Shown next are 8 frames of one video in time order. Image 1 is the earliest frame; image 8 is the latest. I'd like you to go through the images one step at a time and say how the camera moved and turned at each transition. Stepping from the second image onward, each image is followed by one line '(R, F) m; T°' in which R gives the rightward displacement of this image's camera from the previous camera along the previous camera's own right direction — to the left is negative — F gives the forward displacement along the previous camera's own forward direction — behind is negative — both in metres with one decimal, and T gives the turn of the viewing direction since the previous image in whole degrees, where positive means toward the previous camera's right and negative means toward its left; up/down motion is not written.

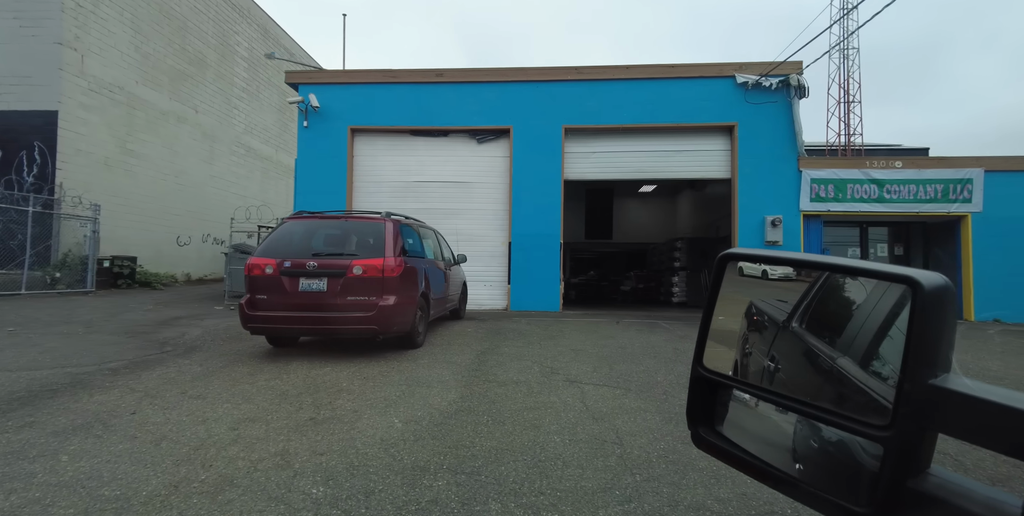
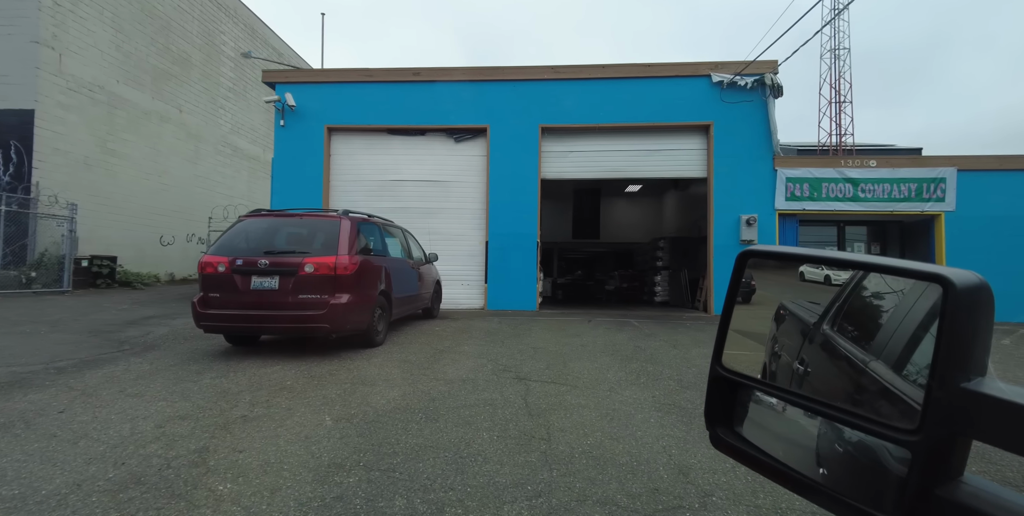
(+0.6, 0.0) m; 0°
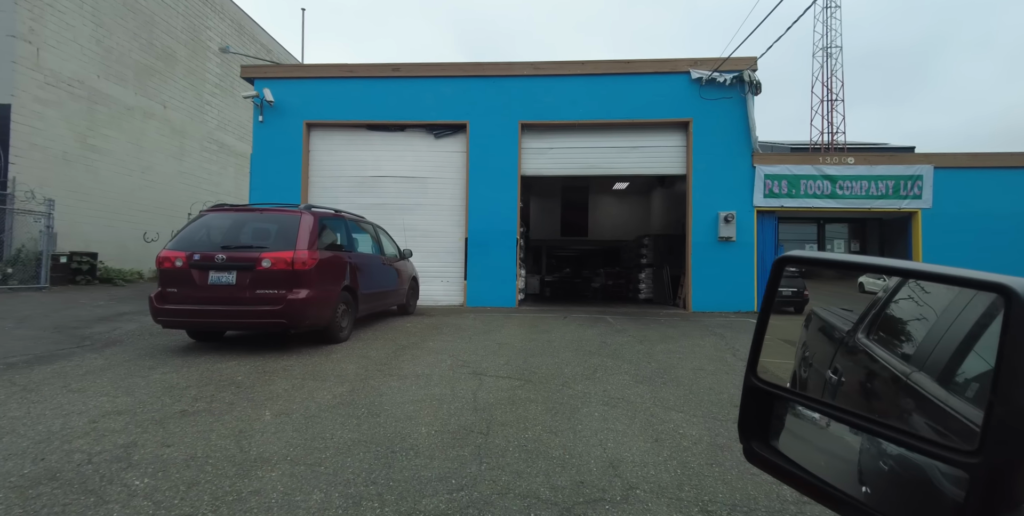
(+0.5, 0.0) m; 0°
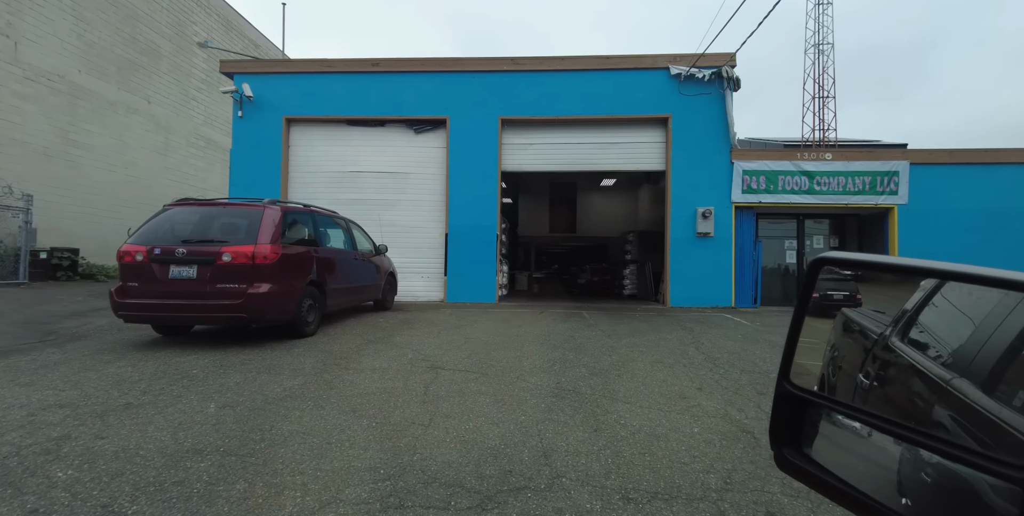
(+0.5, 0.0) m; 0°
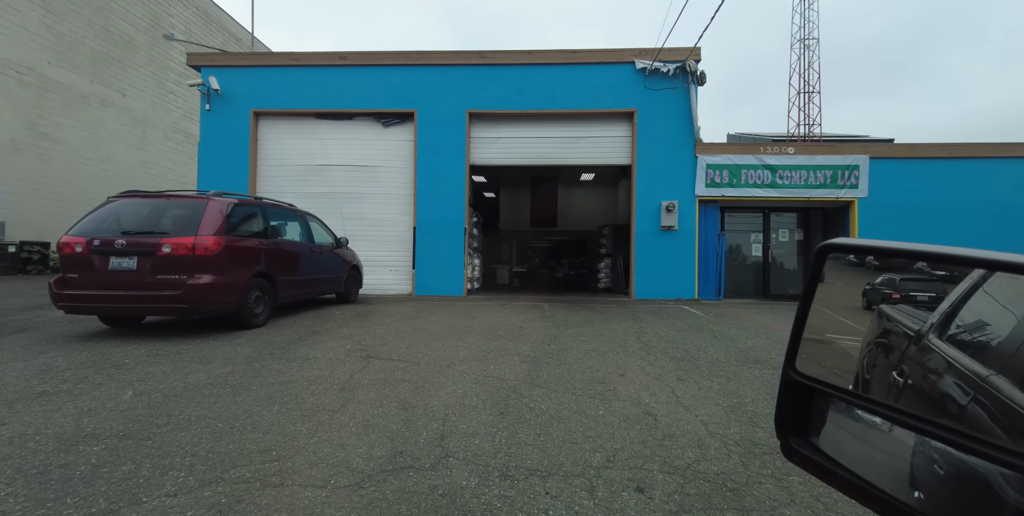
(+0.8, -0.1) m; +1°
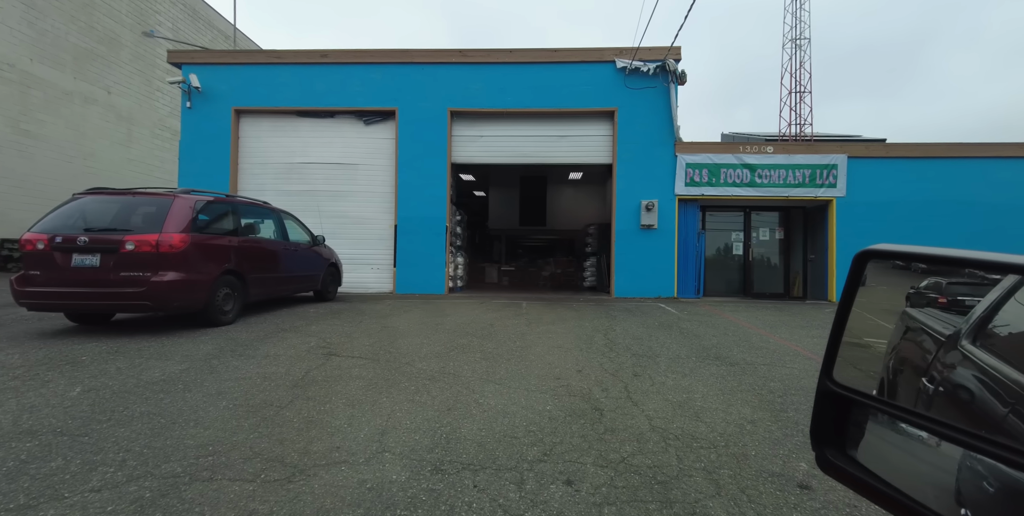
(+0.4, 0.0) m; 0°
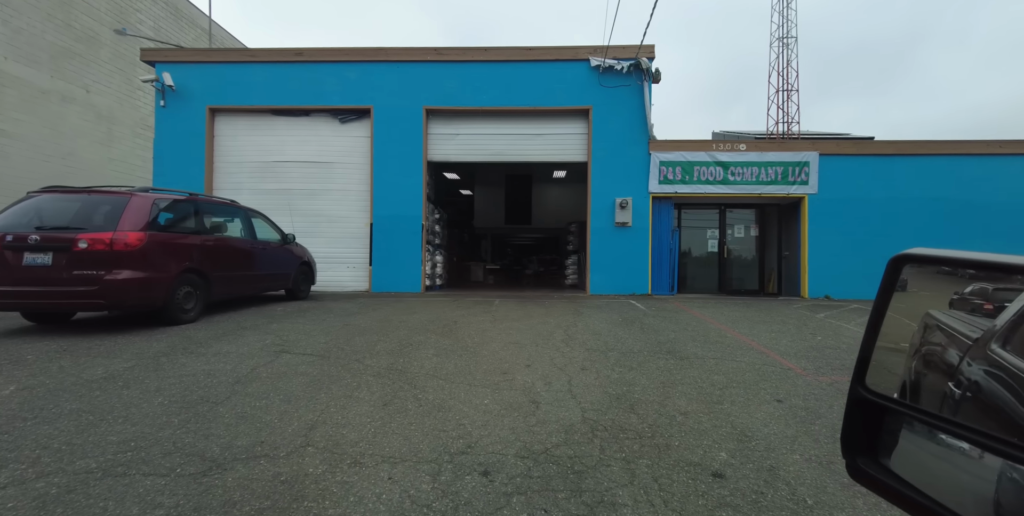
(+0.5, 0.0) m; +1°
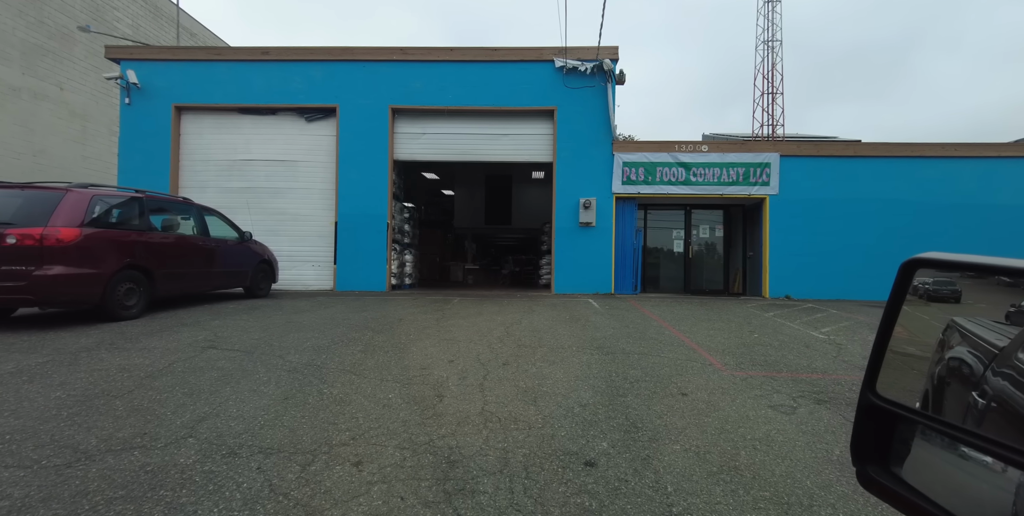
(+0.8, 0.0) m; +1°
